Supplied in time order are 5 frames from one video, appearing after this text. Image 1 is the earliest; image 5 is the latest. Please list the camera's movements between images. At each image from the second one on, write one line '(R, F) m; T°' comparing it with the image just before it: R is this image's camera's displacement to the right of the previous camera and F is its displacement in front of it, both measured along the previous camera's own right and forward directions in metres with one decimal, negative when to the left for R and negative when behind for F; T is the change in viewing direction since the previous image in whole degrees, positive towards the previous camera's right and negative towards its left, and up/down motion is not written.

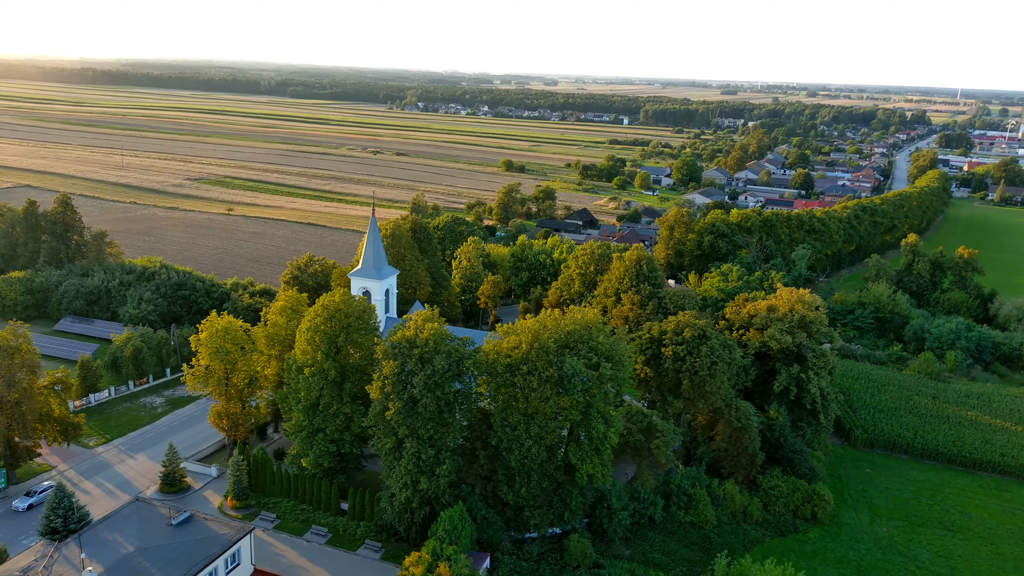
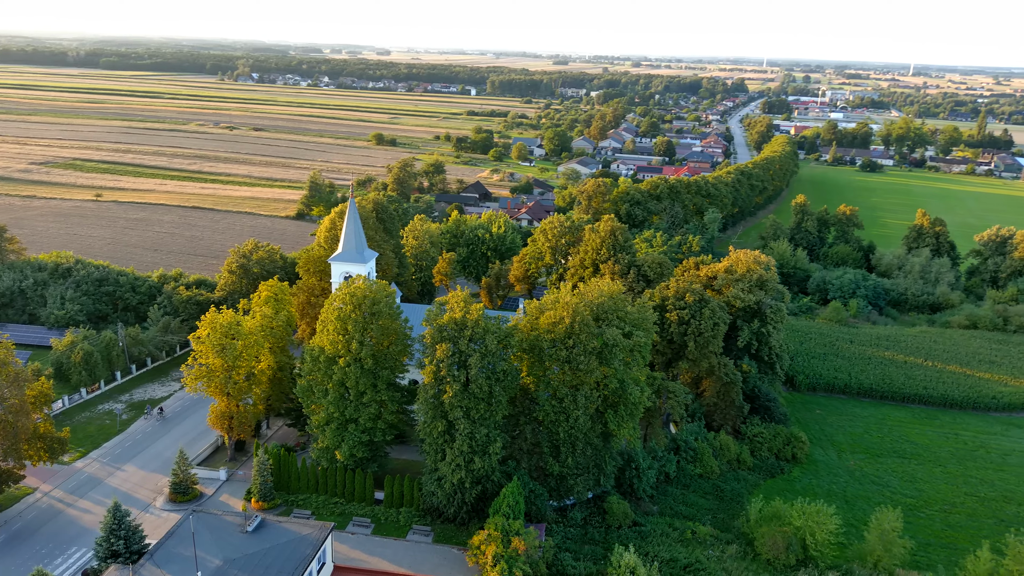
(-7.0, +0.4) m; +11°
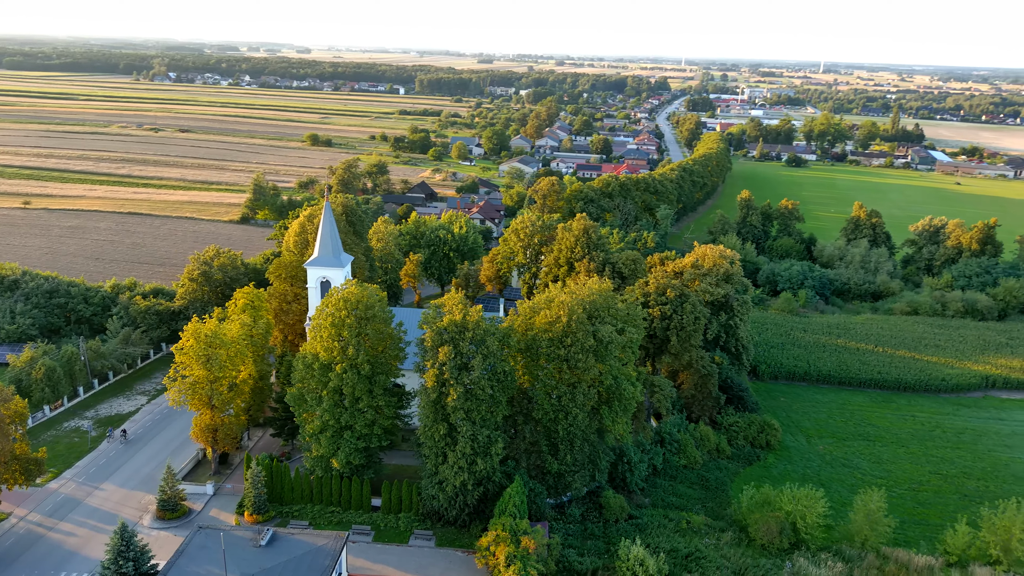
(-2.4, 0.0) m; +5°
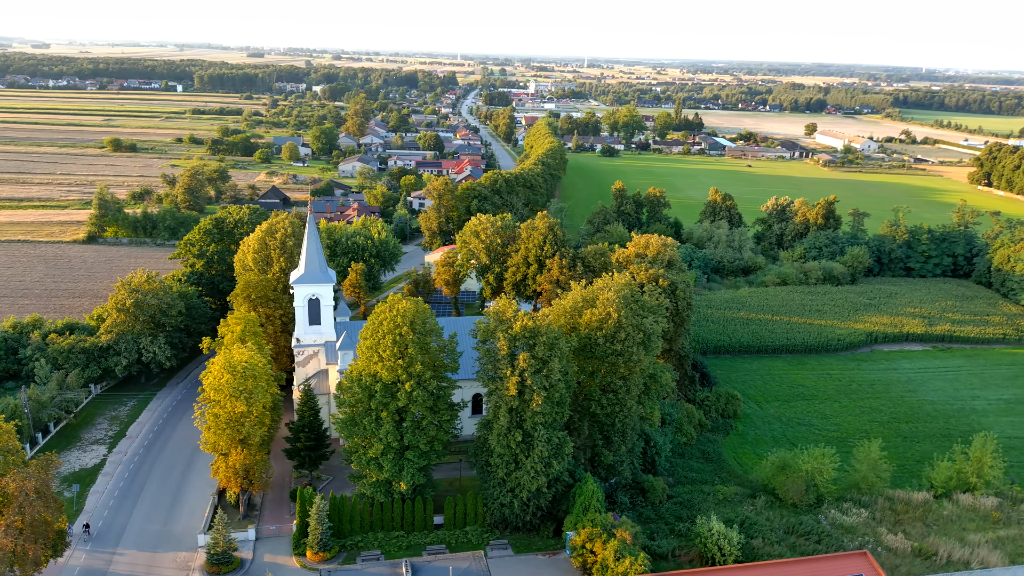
(-9.4, +1.1) m; +15°
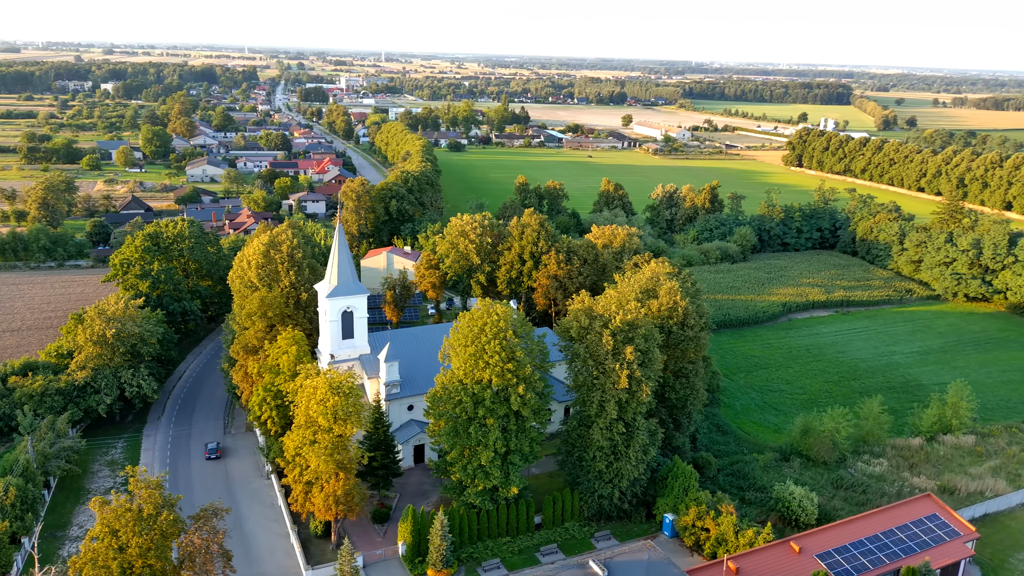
(-9.8, +1.0) m; +14°
